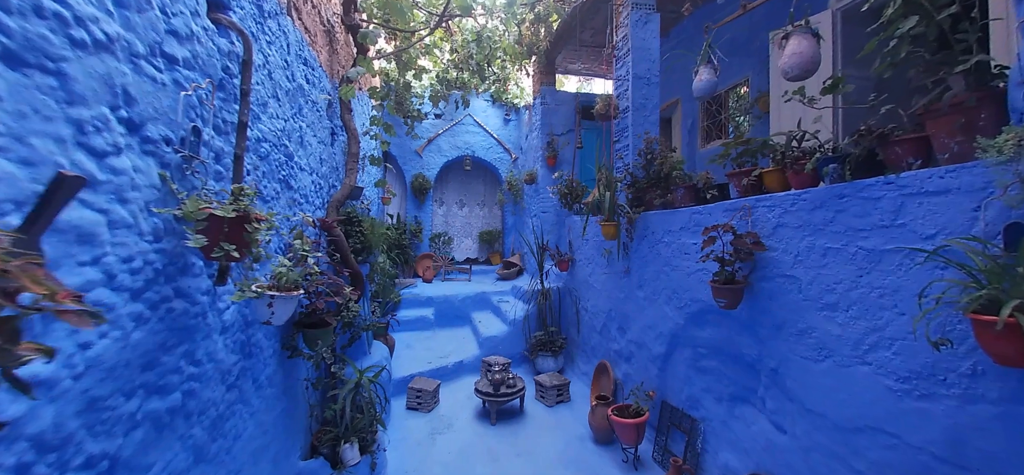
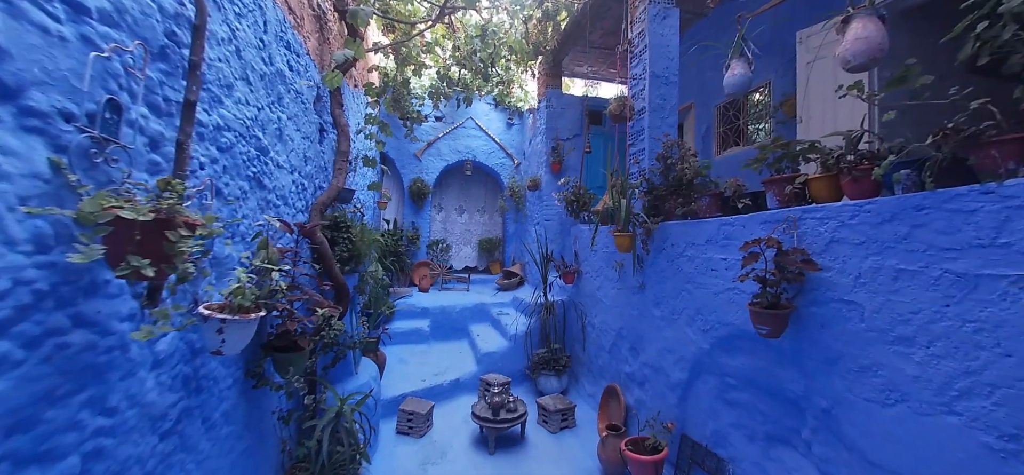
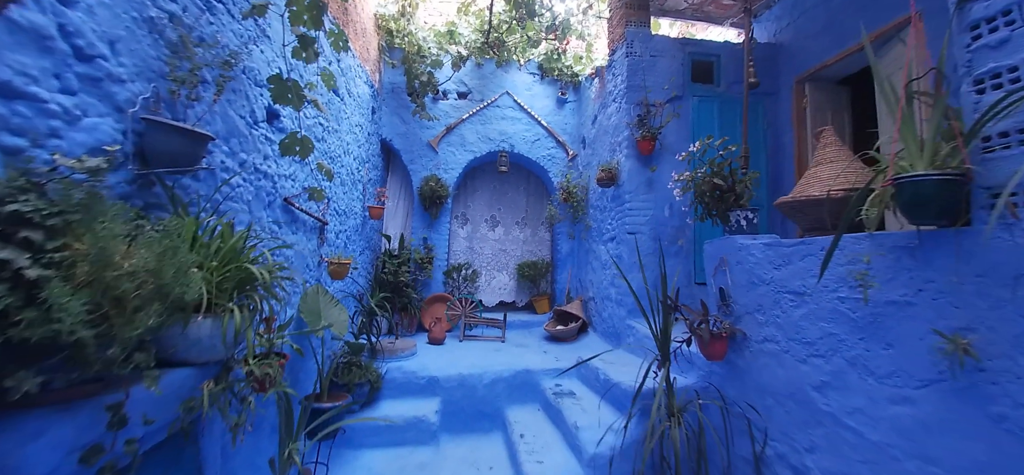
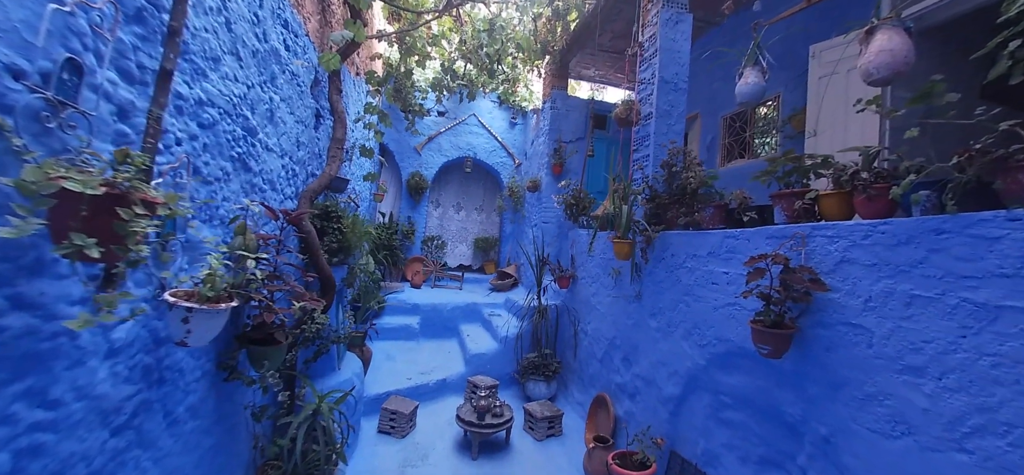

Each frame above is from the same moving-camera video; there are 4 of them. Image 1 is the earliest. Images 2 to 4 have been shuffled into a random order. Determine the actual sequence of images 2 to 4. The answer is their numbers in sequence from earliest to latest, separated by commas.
2, 4, 3
